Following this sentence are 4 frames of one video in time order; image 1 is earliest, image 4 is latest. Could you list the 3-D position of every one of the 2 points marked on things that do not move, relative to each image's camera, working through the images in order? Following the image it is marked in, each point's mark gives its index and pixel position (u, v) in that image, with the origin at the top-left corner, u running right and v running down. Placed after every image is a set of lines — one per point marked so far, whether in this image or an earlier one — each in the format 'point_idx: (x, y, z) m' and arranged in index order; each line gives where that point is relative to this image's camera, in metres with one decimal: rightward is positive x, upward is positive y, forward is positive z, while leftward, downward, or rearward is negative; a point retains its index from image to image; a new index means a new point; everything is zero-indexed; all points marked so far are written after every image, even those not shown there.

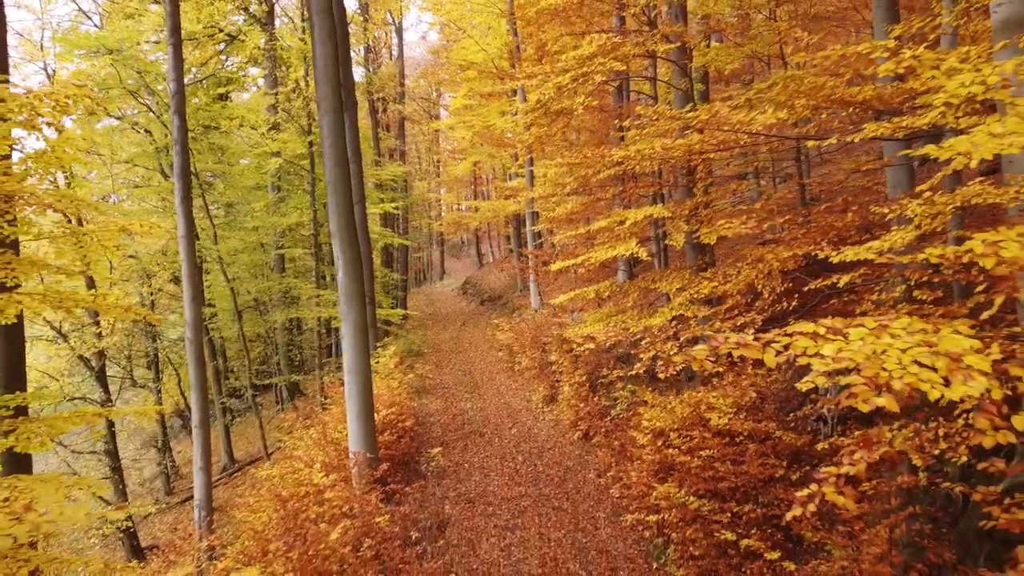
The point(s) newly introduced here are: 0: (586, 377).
0: (+1.0, -1.2, +10.6) m
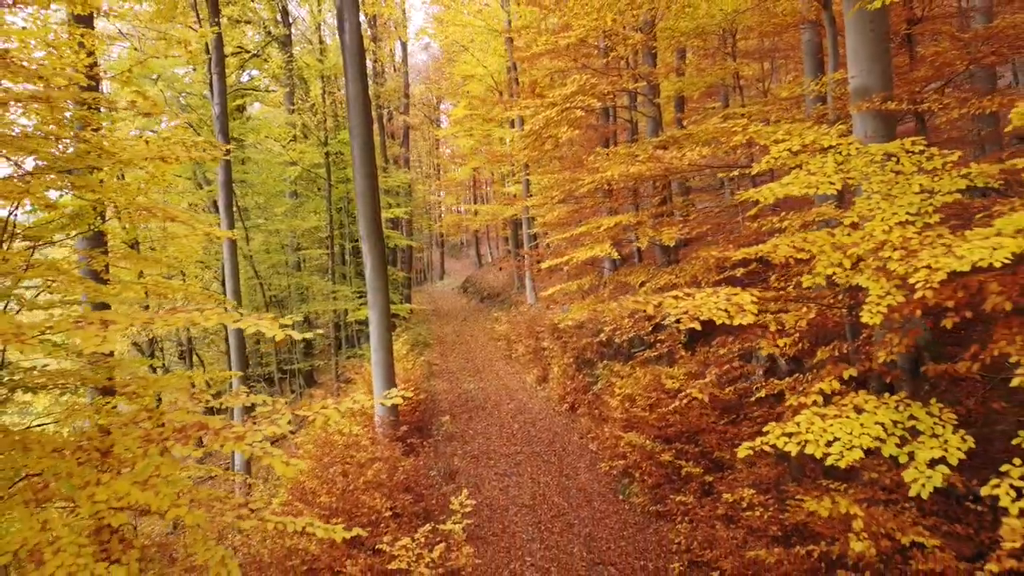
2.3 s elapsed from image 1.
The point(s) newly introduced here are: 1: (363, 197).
0: (+1.0, -1.2, +12.4) m
1: (-1.9, +1.1, +9.8) m
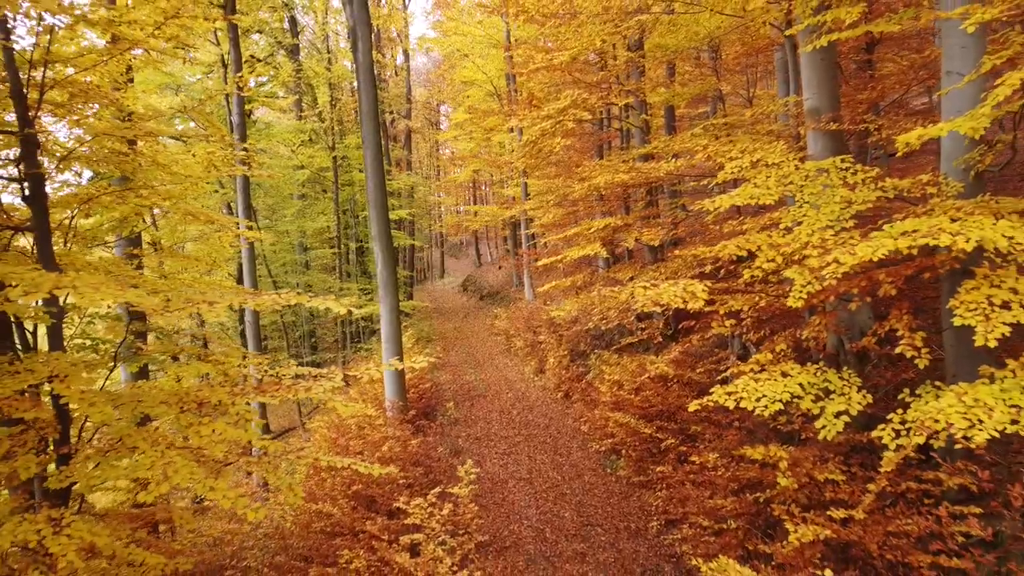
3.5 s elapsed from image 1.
0: (+1.0, -1.1, +13.4) m
1: (-1.9, +1.2, +10.7) m
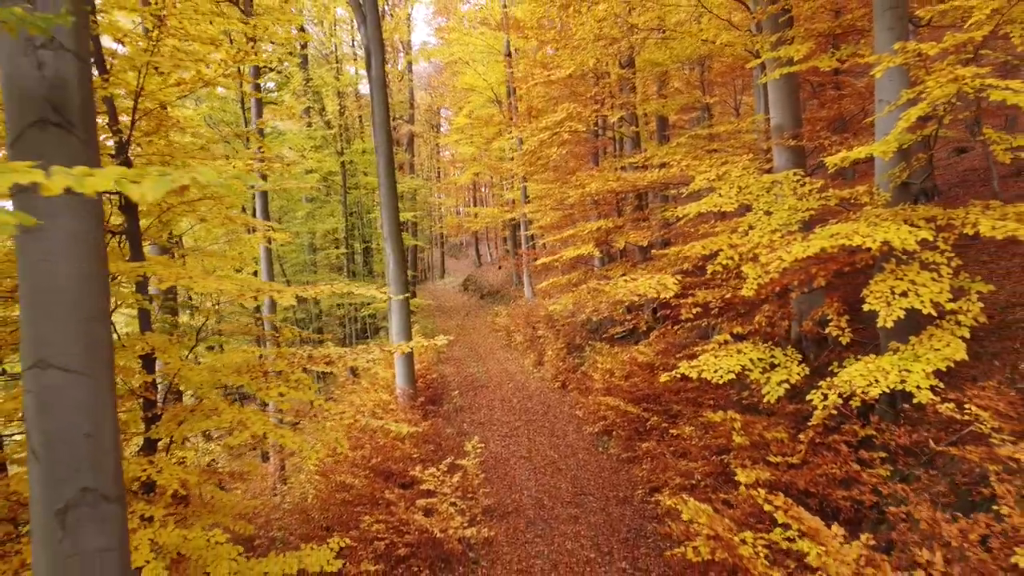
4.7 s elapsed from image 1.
0: (+1.0, -1.1, +14.3) m
1: (-1.9, +1.2, +11.7) m
